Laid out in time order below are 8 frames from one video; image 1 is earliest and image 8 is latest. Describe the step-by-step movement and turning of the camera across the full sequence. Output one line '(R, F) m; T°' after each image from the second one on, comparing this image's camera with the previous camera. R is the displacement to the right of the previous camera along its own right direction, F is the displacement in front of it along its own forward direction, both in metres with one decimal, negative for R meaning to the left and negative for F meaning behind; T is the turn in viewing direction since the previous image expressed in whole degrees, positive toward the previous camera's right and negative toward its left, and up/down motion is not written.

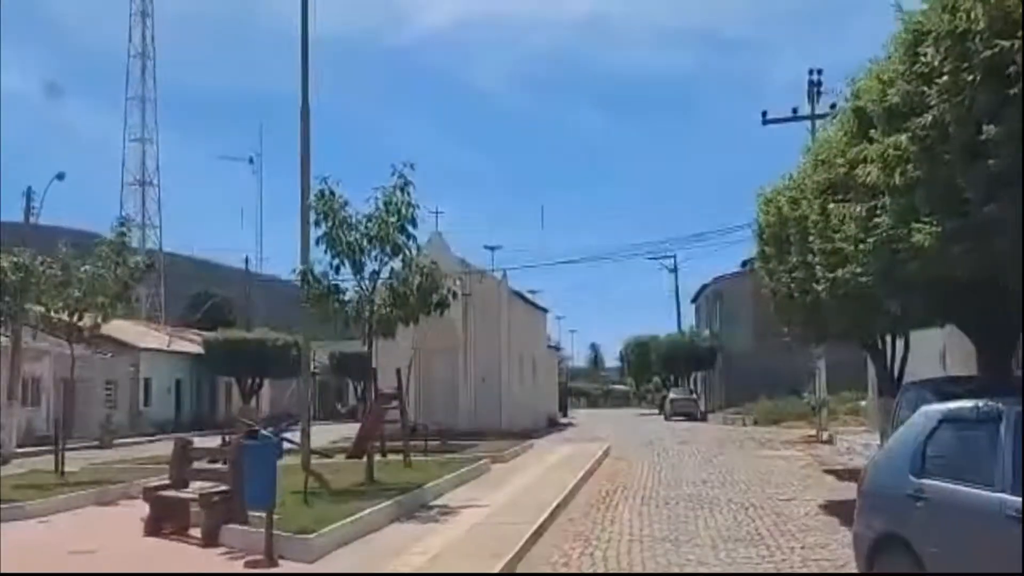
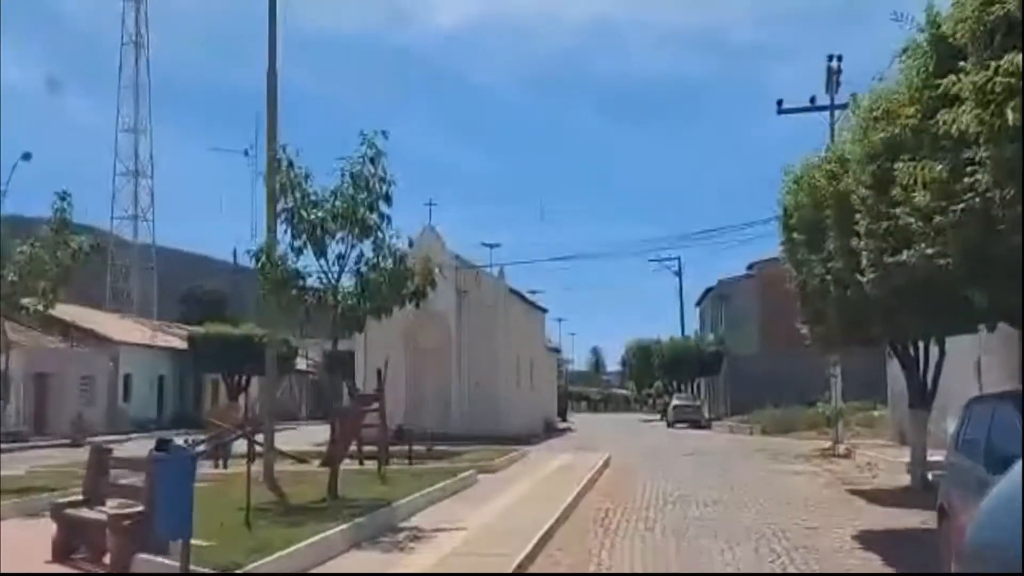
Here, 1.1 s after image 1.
(+0.2, +2.7) m; 0°
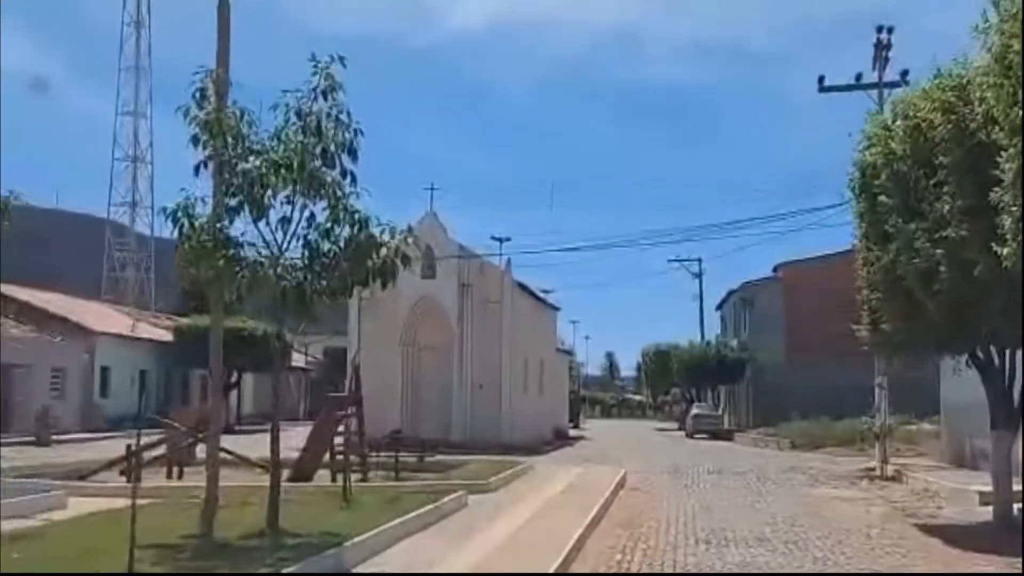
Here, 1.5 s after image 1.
(+0.3, +4.0) m; -1°
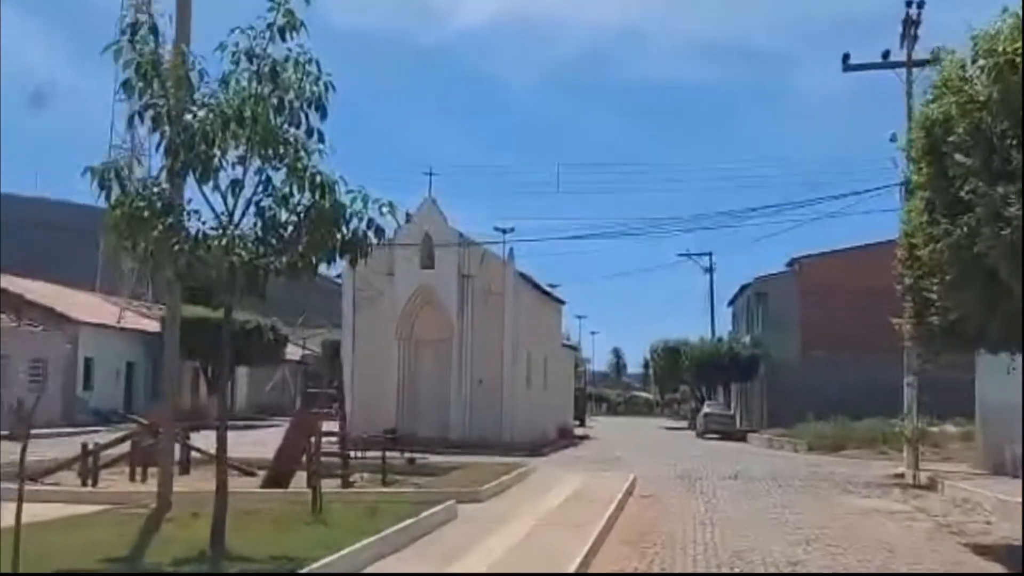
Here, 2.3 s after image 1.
(+0.1, +2.3) m; 0°
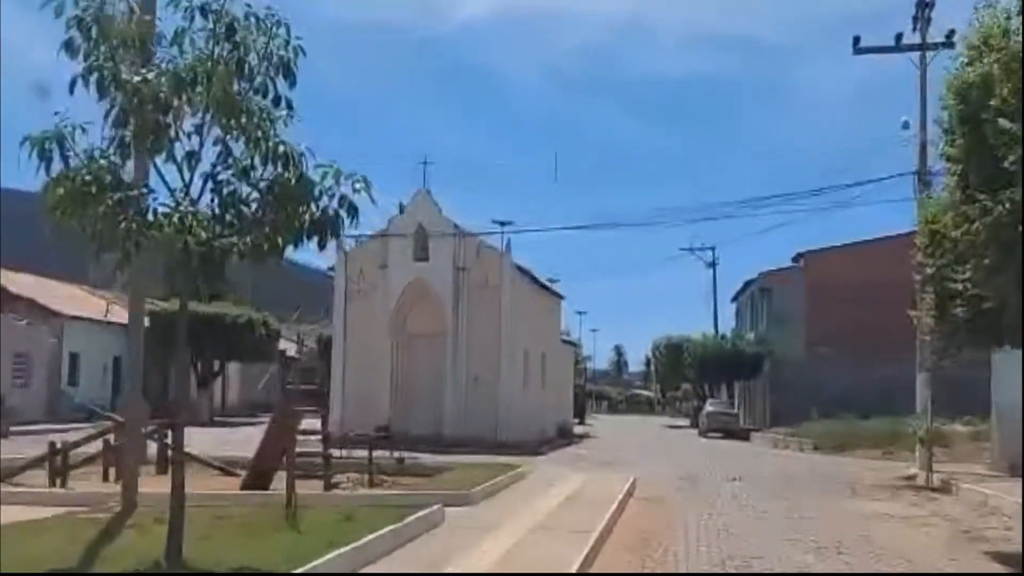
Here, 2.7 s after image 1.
(+0.1, +1.2) m; 0°
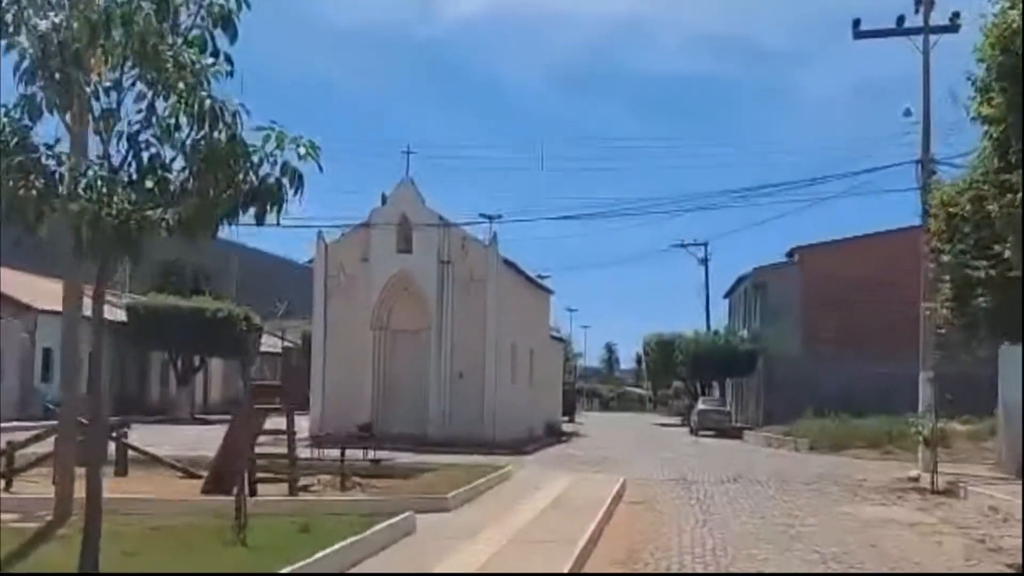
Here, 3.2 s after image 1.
(+0.2, +1.4) m; 0°
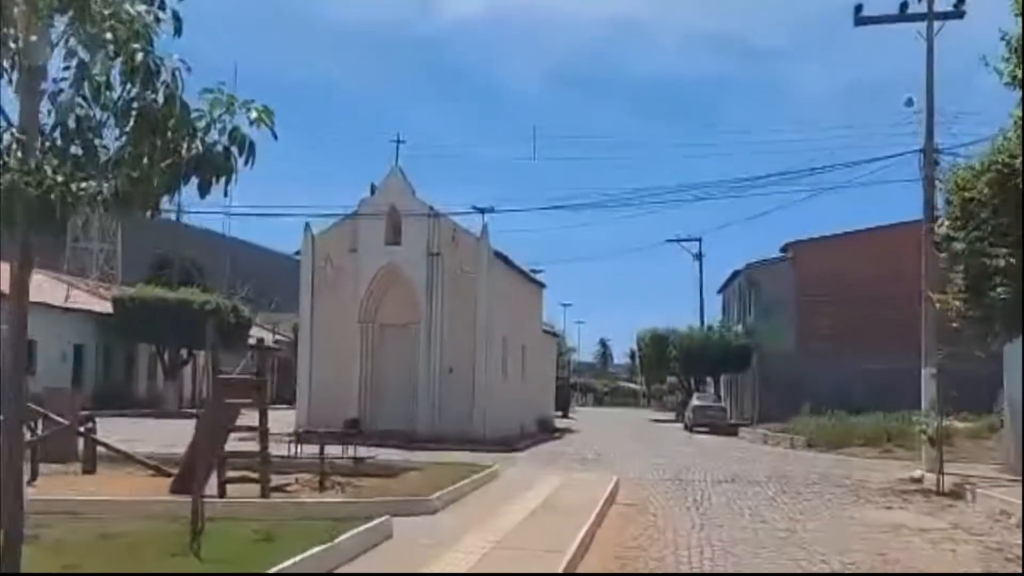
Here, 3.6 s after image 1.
(+0.1, +1.0) m; 0°
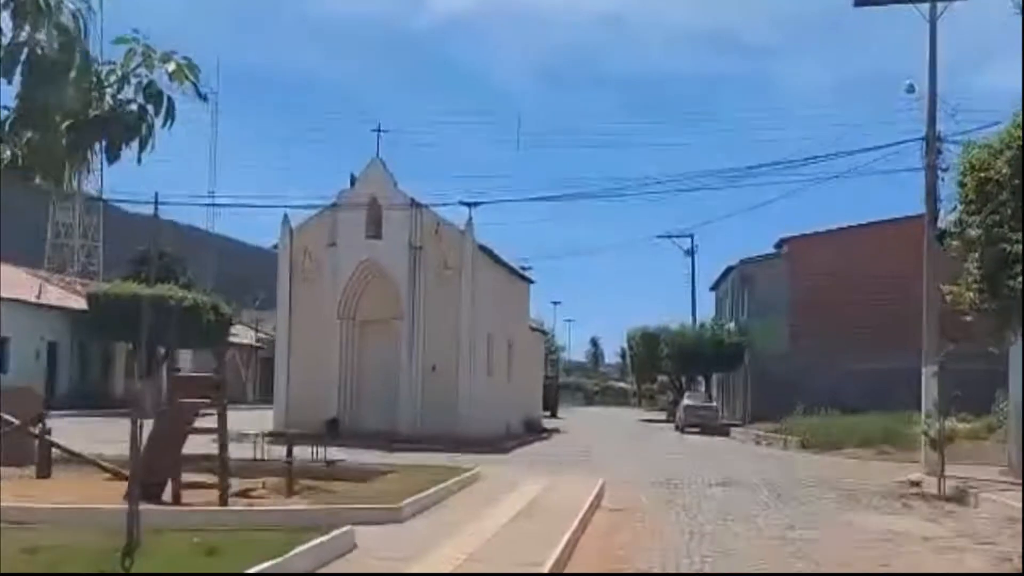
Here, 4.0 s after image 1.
(+0.2, +1.2) m; 0°
